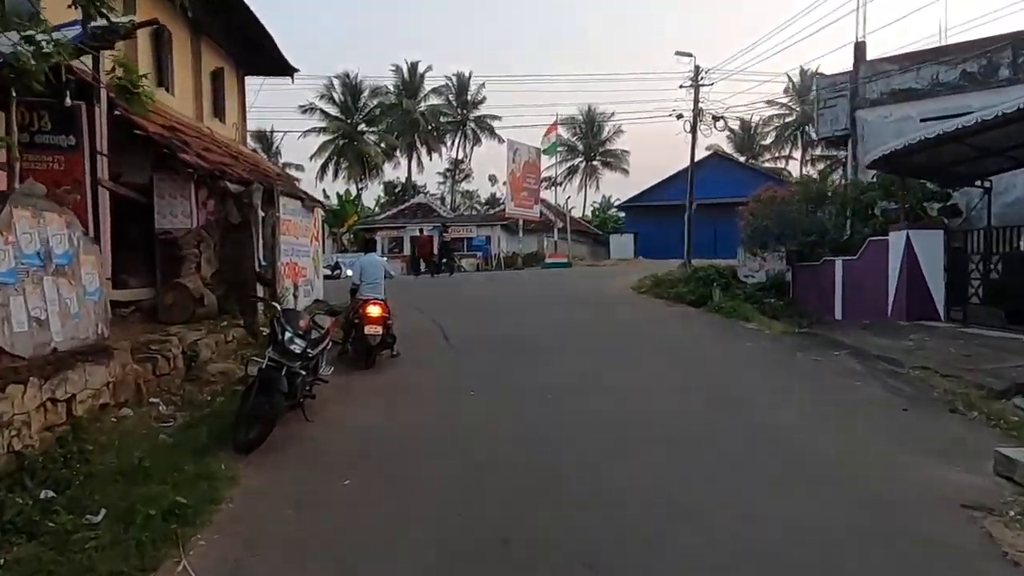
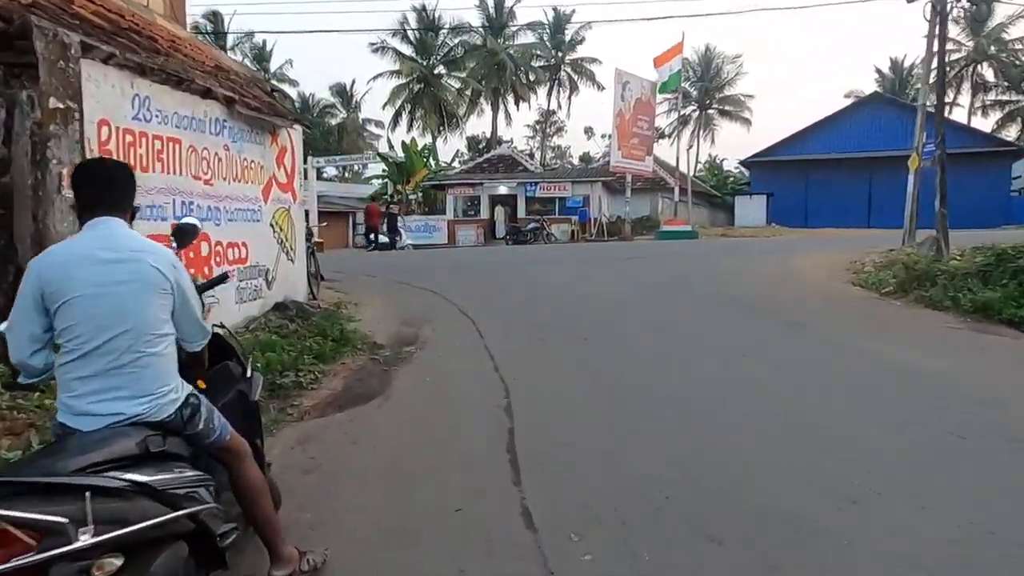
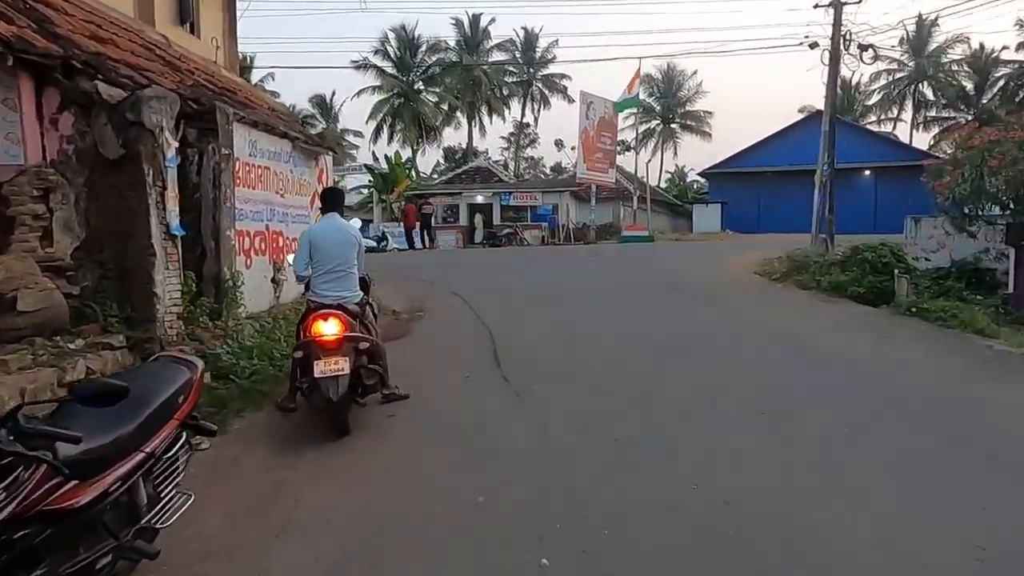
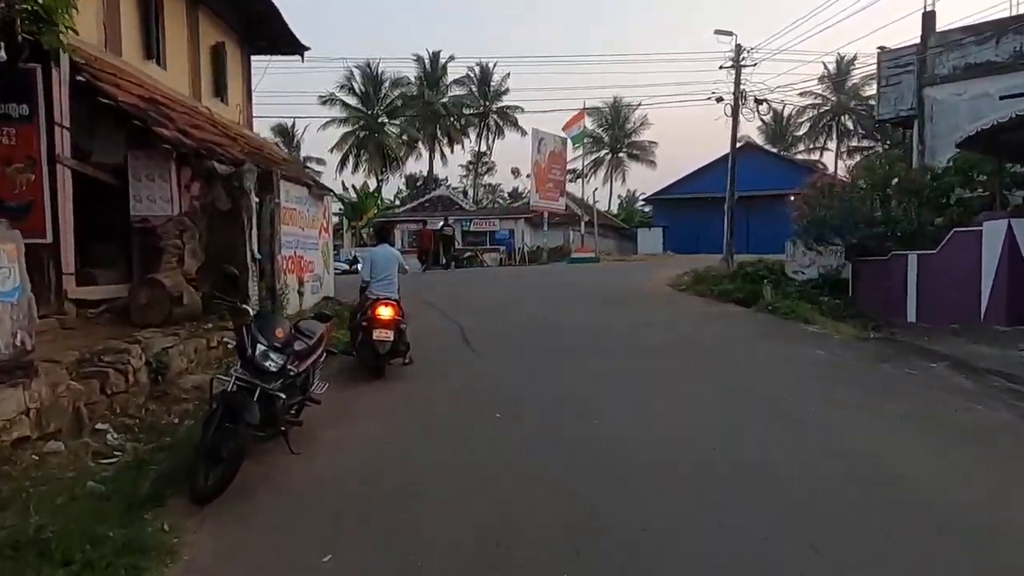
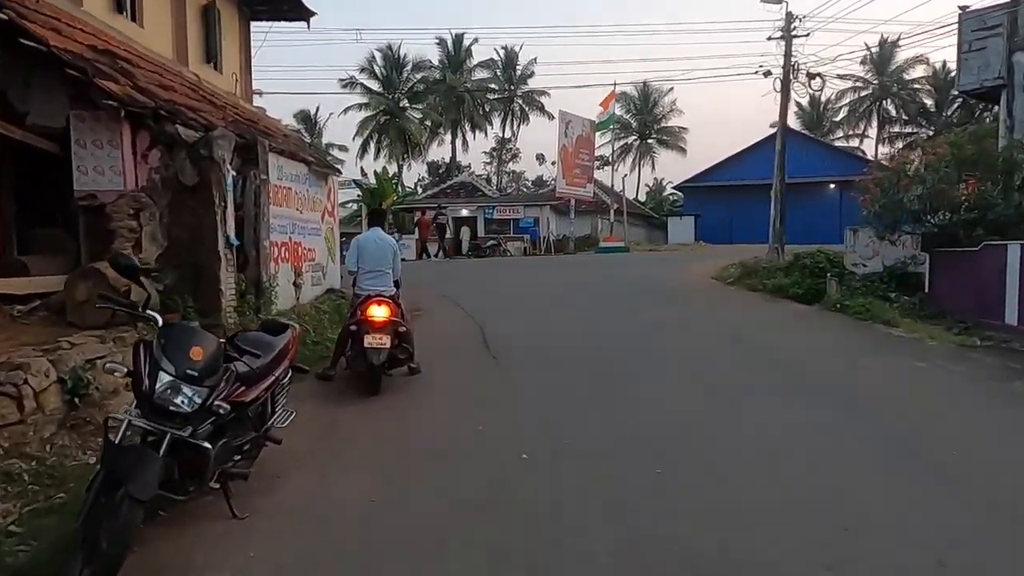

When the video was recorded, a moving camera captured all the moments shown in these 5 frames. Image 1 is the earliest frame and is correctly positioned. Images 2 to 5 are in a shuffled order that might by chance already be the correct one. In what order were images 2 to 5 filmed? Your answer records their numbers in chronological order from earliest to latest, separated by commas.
4, 5, 3, 2
